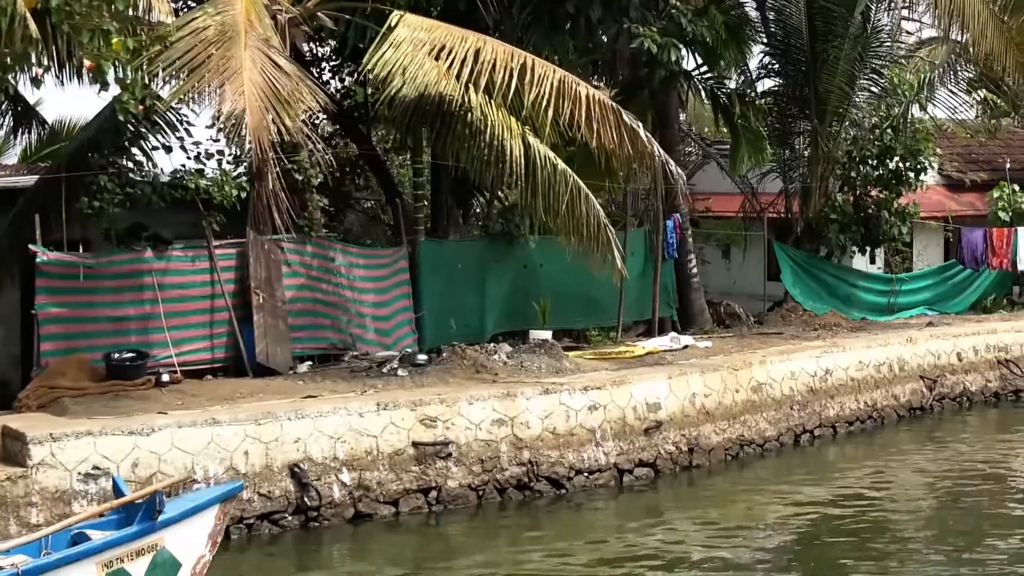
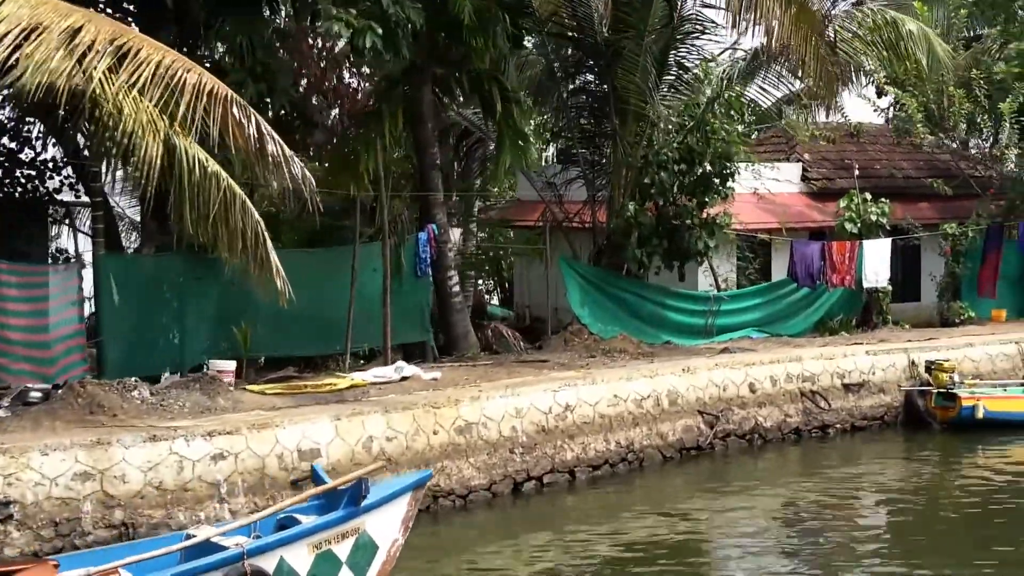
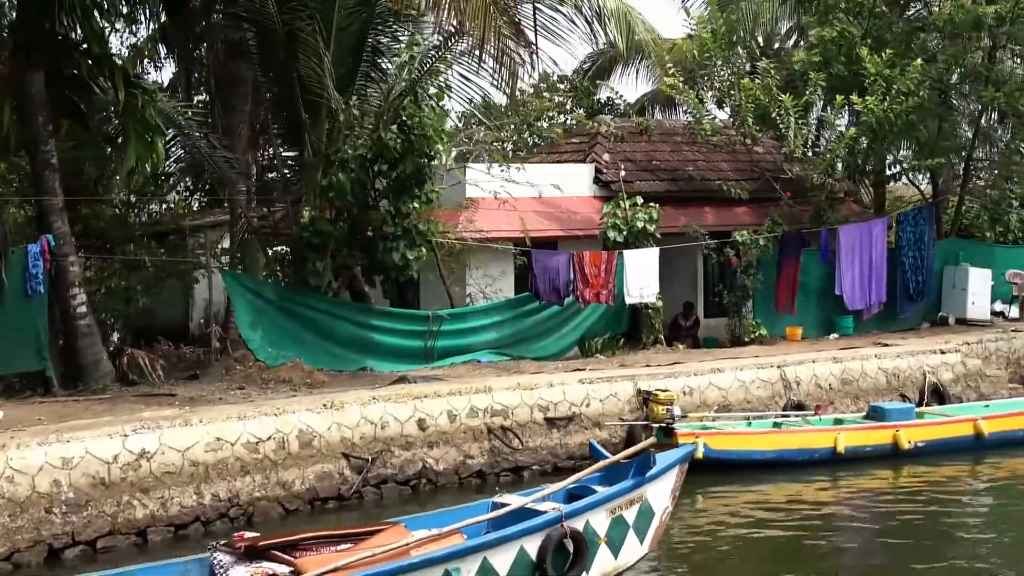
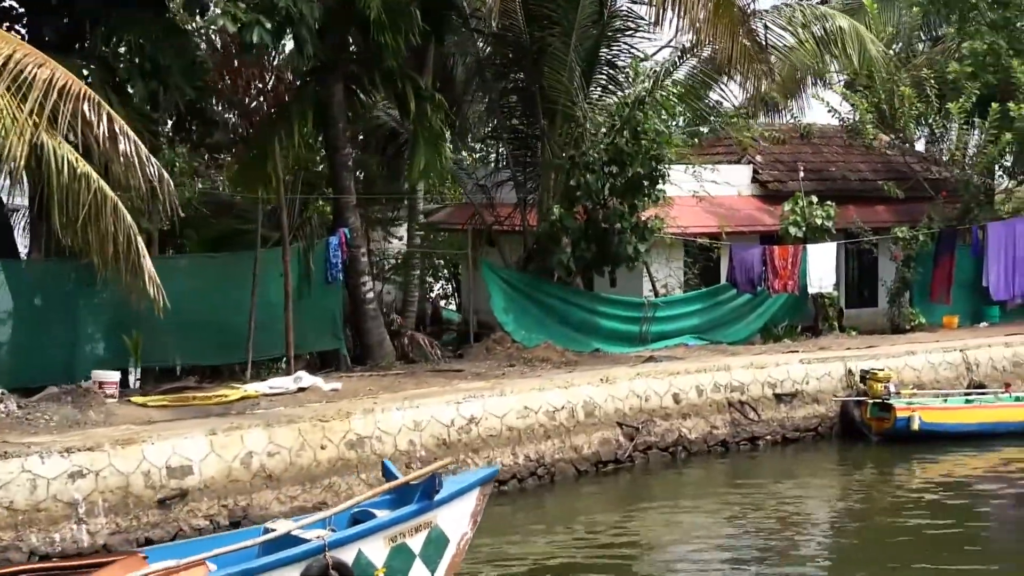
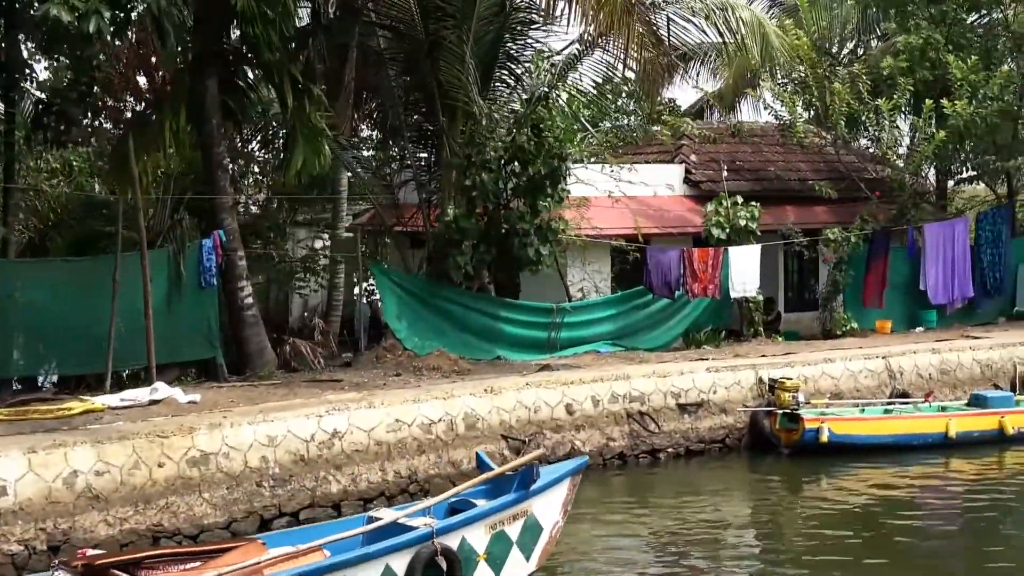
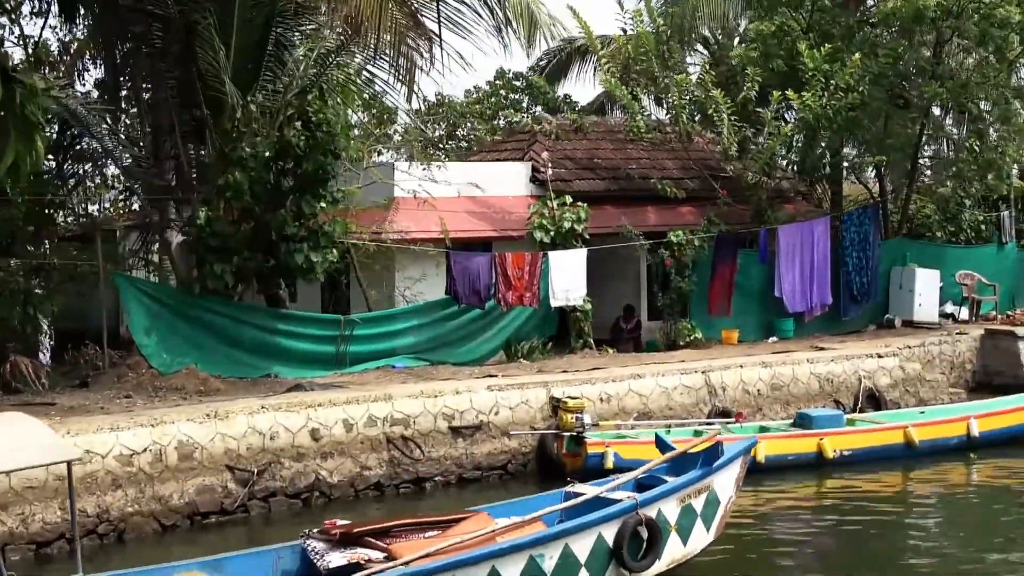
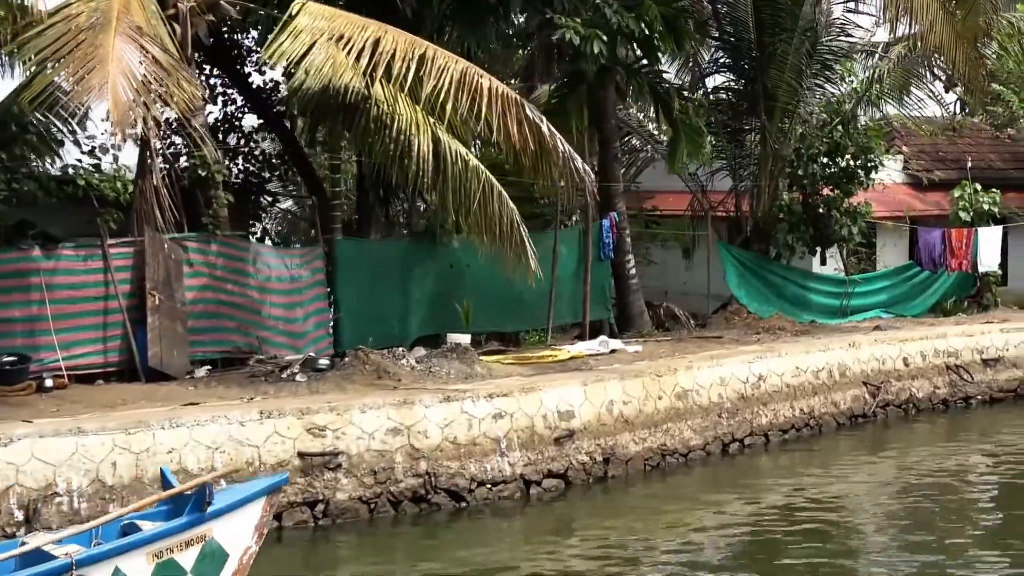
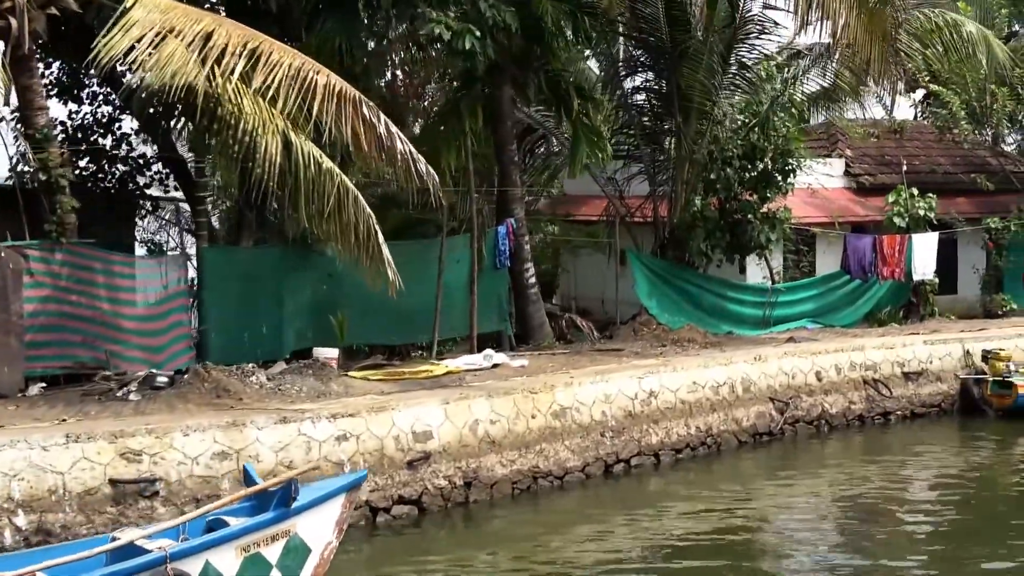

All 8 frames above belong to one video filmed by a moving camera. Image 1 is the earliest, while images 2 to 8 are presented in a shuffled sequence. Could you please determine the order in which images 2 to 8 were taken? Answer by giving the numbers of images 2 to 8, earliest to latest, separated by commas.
7, 8, 2, 4, 5, 3, 6
